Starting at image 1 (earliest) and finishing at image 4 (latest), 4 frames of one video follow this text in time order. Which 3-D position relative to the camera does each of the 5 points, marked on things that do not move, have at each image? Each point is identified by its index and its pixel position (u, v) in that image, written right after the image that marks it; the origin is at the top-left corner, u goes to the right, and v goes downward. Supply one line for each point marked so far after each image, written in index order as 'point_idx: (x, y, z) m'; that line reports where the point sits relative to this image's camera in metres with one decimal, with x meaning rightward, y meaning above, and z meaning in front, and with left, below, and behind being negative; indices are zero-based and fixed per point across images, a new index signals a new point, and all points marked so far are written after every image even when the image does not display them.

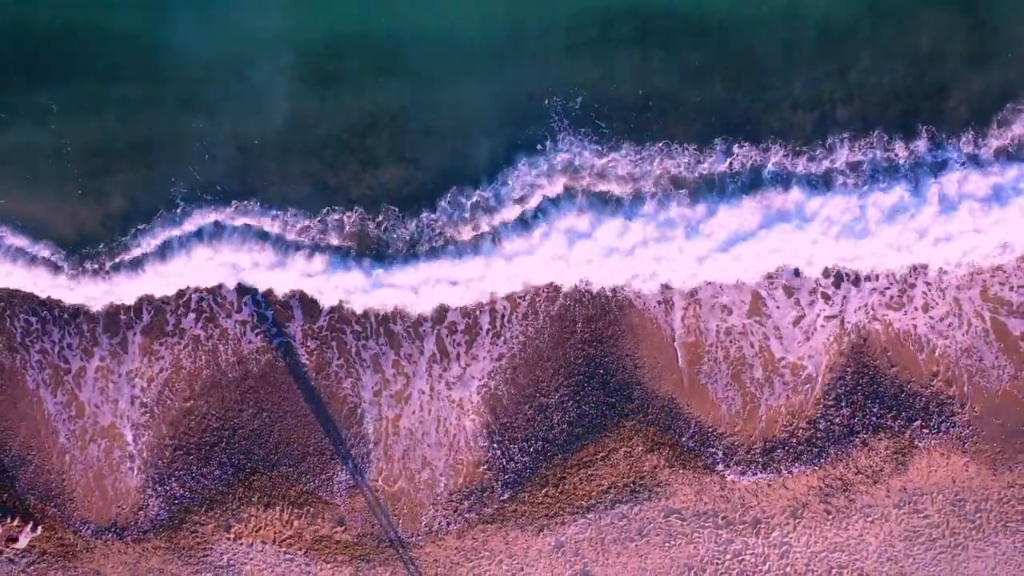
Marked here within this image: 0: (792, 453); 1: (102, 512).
0: (+4.9, -2.9, +9.6) m
1: (-7.7, -4.2, +10.1) m
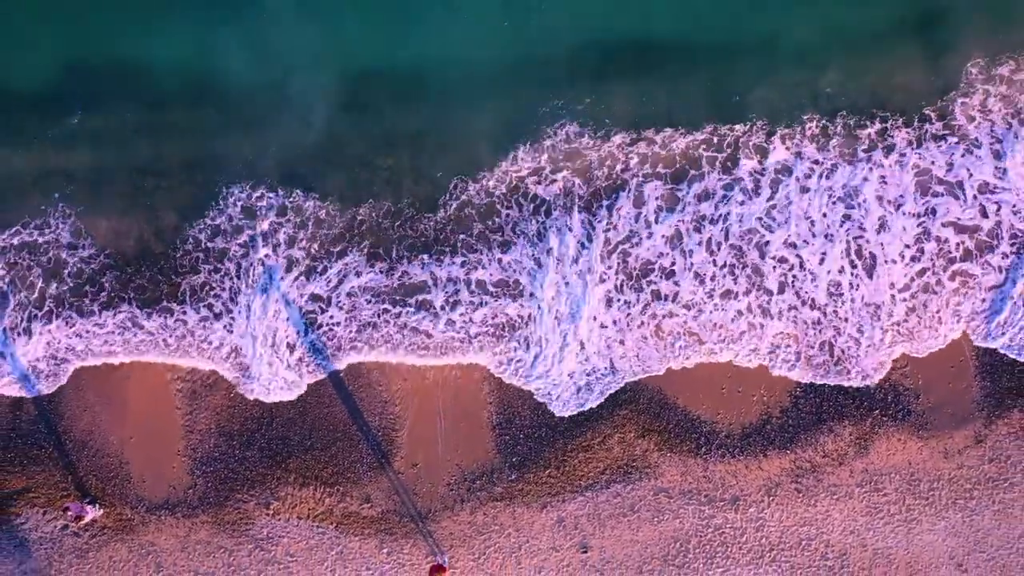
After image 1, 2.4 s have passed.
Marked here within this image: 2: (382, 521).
0: (+5.0, -3.0, +10.8) m
1: (-7.6, -4.3, +11.6) m
2: (-2.7, -4.9, +11.4) m
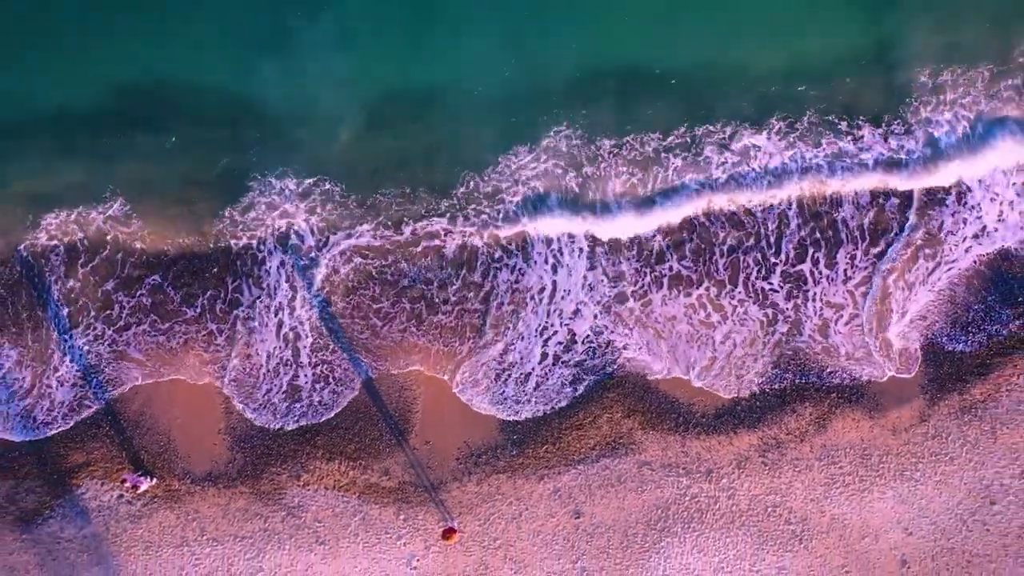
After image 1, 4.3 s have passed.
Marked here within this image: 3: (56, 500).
0: (+5.0, -2.9, +12.2) m
1: (-7.5, -4.3, +13.3) m
2: (-2.7, -4.8, +13.0) m
3: (-11.0, -5.1, +13.2) m
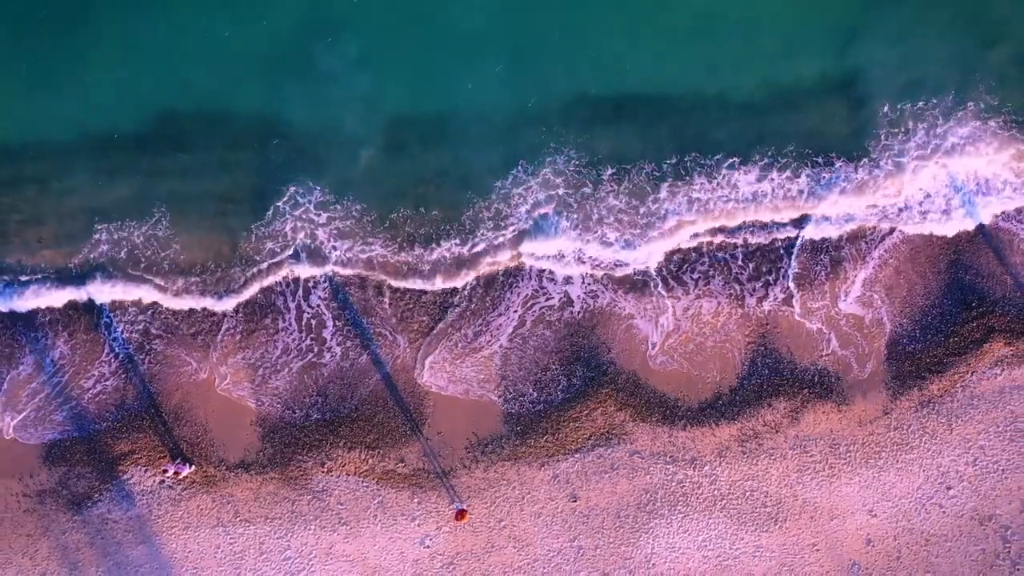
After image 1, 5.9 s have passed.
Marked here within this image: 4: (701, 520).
0: (+5.1, -3.0, +13.5) m
1: (-7.4, -4.4, +14.8) m
2: (-2.6, -5.0, +14.4) m
3: (-10.9, -5.3, +14.8) m
4: (+4.7, -5.8, +13.6) m
